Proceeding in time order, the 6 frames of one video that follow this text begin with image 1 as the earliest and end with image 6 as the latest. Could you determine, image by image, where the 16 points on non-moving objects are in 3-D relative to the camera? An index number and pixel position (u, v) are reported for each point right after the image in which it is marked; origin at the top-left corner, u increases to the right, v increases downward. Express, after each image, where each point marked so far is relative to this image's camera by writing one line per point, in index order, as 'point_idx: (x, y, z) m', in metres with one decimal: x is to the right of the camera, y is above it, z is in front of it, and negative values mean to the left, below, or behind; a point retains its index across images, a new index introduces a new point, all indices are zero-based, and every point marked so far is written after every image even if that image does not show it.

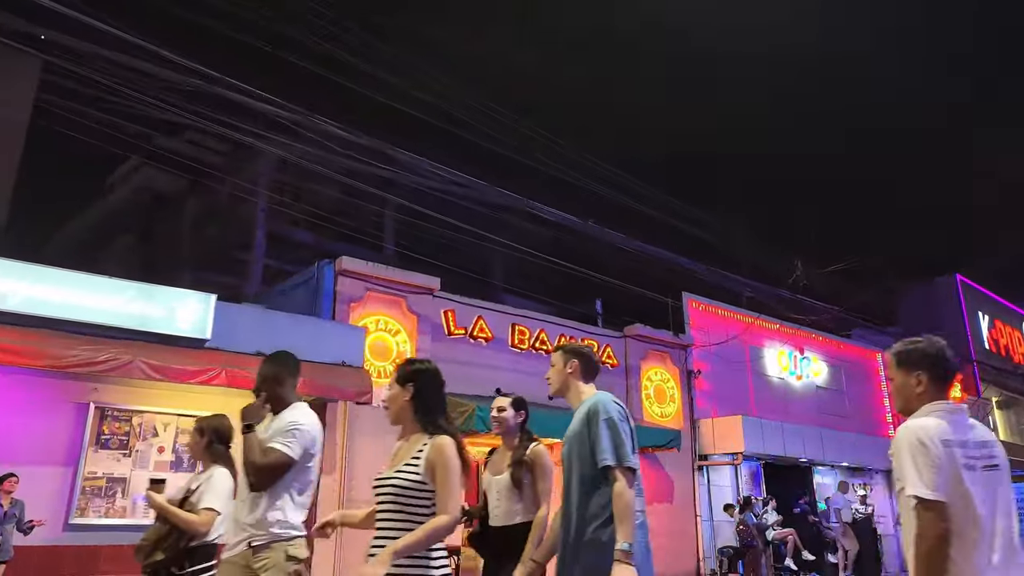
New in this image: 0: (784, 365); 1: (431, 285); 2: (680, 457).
0: (+6.4, -1.8, +17.1) m
1: (-1.2, 0.0, +11.1) m
2: (+3.1, -3.2, +13.6) m
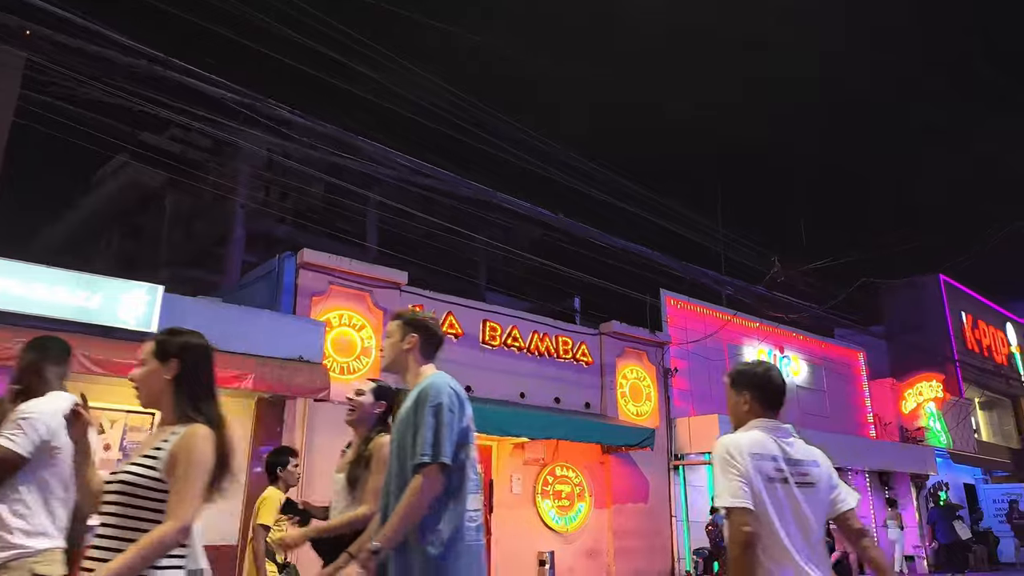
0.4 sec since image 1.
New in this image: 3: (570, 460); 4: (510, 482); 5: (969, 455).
0: (+5.8, -1.8, +16.9) m
1: (-1.7, +0.1, +10.8) m
2: (+2.6, -3.1, +13.4) m
3: (+1.0, -2.9, +12.1) m
4: (0.0, -3.0, +11.3) m
5: (+12.2, -4.5, +19.4) m
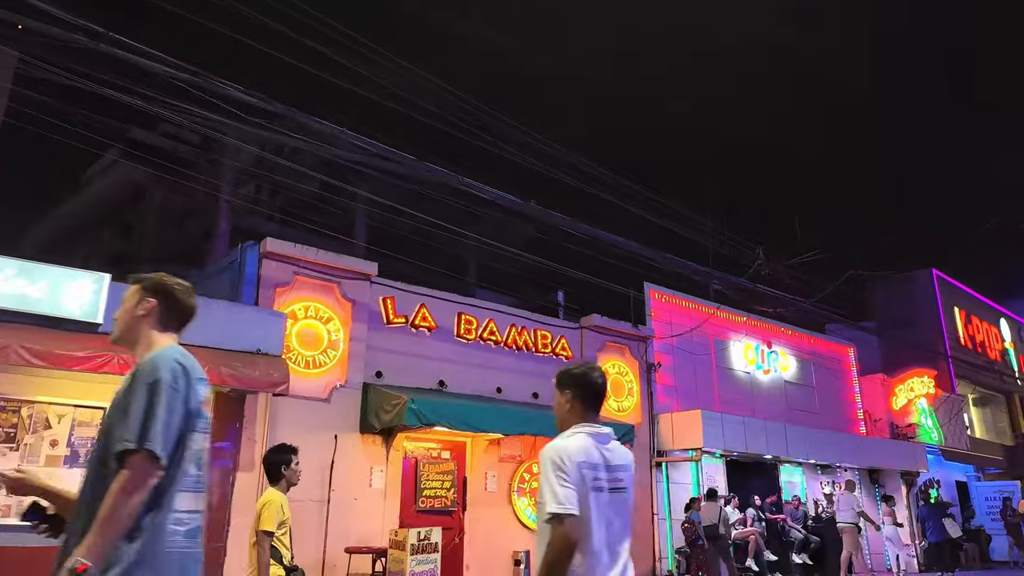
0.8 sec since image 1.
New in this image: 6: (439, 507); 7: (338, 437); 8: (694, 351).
0: (+5.4, -1.6, +16.5) m
1: (-2.1, +0.3, +10.5) m
2: (+2.2, -3.0, +13.0) m
3: (+0.6, -2.7, +11.8) m
4: (-0.4, -2.9, +11.0) m
5: (+11.8, -4.3, +19.1) m
6: (-1.0, -3.1, +10.4) m
7: (-2.3, -2.0, +9.5) m
8: (+3.9, -1.3, +15.3) m
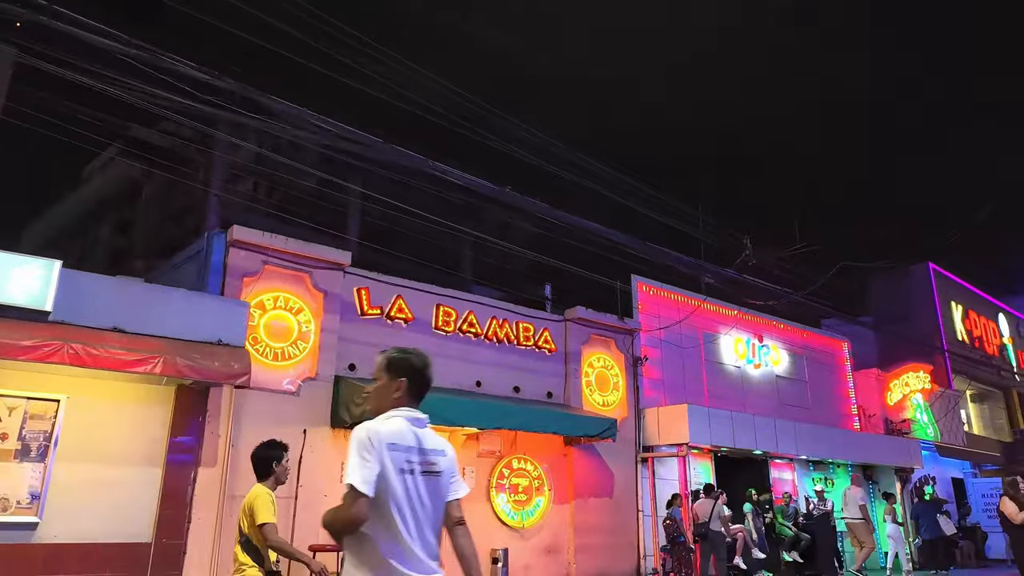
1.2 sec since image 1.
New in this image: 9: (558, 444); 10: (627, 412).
0: (+5.1, -1.5, +16.2) m
1: (-2.4, +0.4, +10.2) m
2: (+1.9, -2.8, +12.7) m
3: (+0.3, -2.6, +11.5) m
4: (-0.7, -2.8, +10.7) m
5: (+11.5, -4.1, +18.8) m
6: (-1.3, -3.0, +10.1) m
7: (-2.6, -1.8, +9.2) m
8: (+3.6, -1.2, +15.0) m
9: (+0.8, -2.6, +11.9) m
10: (+2.1, -2.3, +13.3) m
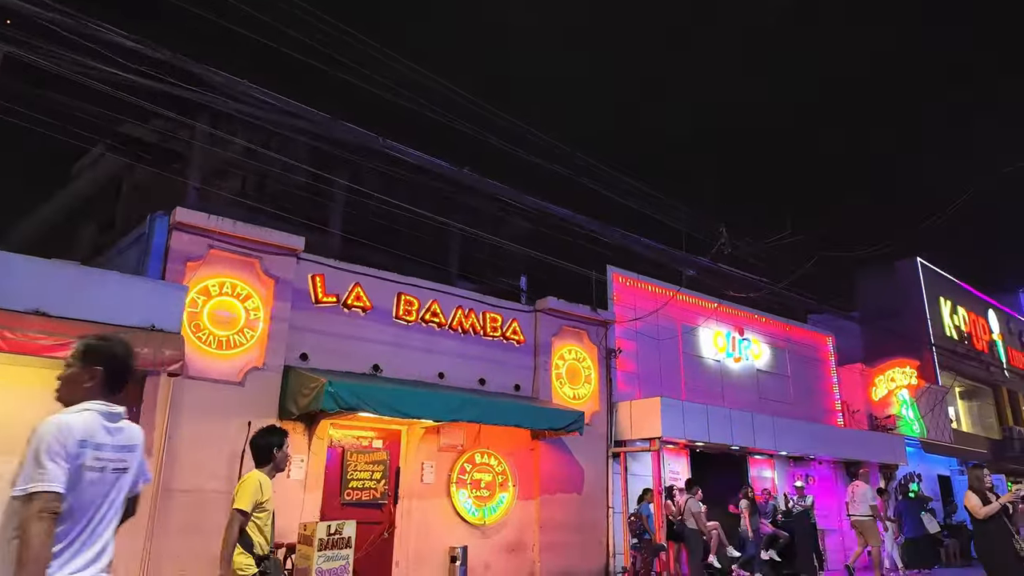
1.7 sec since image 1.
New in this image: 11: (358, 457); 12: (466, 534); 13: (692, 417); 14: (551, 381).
0: (+4.6, -1.3, +15.8) m
1: (-3.0, +0.6, +9.8) m
2: (+1.3, -2.6, +12.3) m
3: (-0.3, -2.4, +11.1) m
4: (-1.3, -2.6, +10.3) m
5: (+10.9, -4.0, +18.4) m
6: (-1.9, -2.8, +9.6) m
7: (-3.1, -1.6, +8.8) m
8: (+3.0, -1.0, +14.6) m
9: (+0.2, -2.4, +11.5) m
10: (+1.6, -2.1, +12.9) m
11: (-2.1, -2.2, +9.7) m
12: (-0.6, -3.5, +10.4) m
13: (+3.2, -2.3, +12.9) m
14: (+0.7, -1.6, +12.5) m
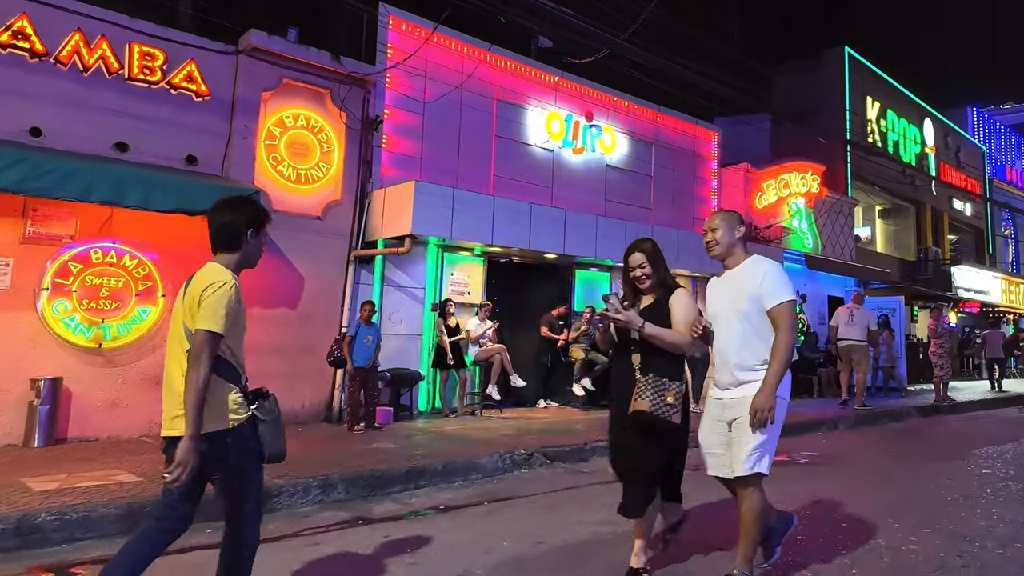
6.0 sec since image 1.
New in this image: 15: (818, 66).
0: (+0.8, +2.6, +12.1) m
1: (-6.5, +3.1, +5.5) m
2: (-2.3, +0.5, +8.8) m
3: (-3.9, +0.5, +7.5) m
4: (-4.9, +0.2, +6.7) m
5: (+6.9, +0.5, +15.5) m
6: (-5.5, -0.2, +6.1) m
7: (-6.7, +0.8, +5.0) m
8: (-0.7, +2.6, +10.7) m
9: (-3.5, +0.6, +7.9) m
10: (-2.1, +1.2, +9.3) m
11: (-5.6, +0.4, +6.0) m
12: (-4.3, -0.7, +7.1) m
13: (-0.5, +1.0, +9.4) m
14: (-3.0, +1.6, +8.7) m
15: (+8.0, +5.9, +19.2) m
